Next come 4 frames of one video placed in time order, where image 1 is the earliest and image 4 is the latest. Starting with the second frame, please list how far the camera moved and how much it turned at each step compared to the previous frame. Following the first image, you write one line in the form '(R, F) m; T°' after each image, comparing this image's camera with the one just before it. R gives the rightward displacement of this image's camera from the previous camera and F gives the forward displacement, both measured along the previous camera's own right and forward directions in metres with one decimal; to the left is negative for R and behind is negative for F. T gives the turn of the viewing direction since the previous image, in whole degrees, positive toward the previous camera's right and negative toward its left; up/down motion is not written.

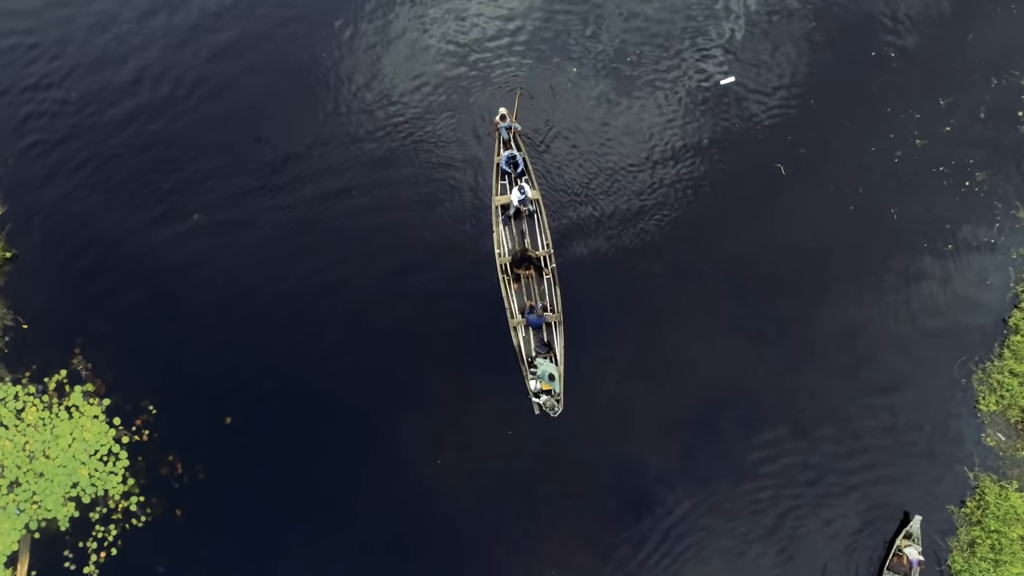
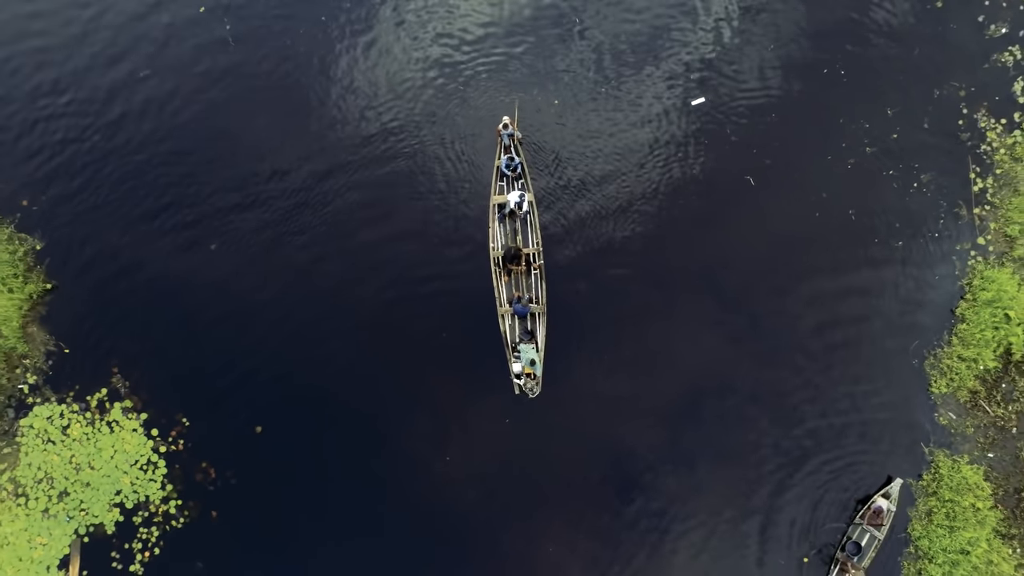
(+0.3, -2.1) m; 0°
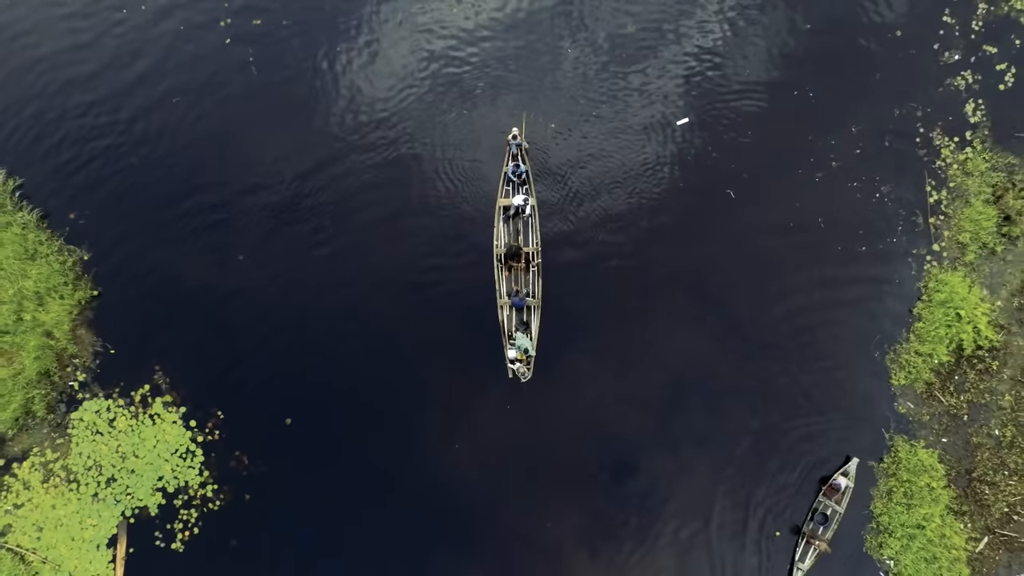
(+0.1, -2.5) m; 0°
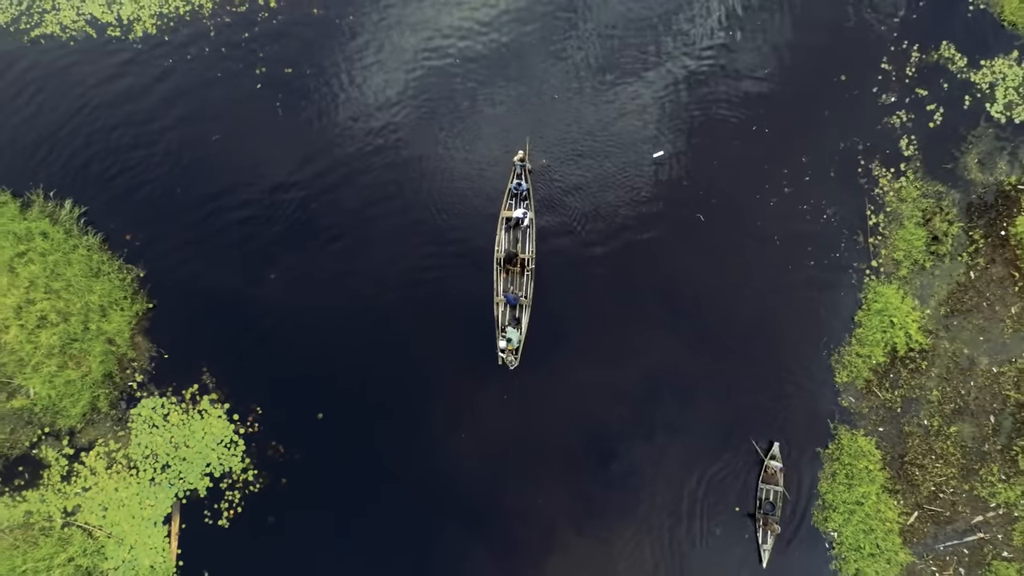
(+0.4, -4.0) m; -1°
